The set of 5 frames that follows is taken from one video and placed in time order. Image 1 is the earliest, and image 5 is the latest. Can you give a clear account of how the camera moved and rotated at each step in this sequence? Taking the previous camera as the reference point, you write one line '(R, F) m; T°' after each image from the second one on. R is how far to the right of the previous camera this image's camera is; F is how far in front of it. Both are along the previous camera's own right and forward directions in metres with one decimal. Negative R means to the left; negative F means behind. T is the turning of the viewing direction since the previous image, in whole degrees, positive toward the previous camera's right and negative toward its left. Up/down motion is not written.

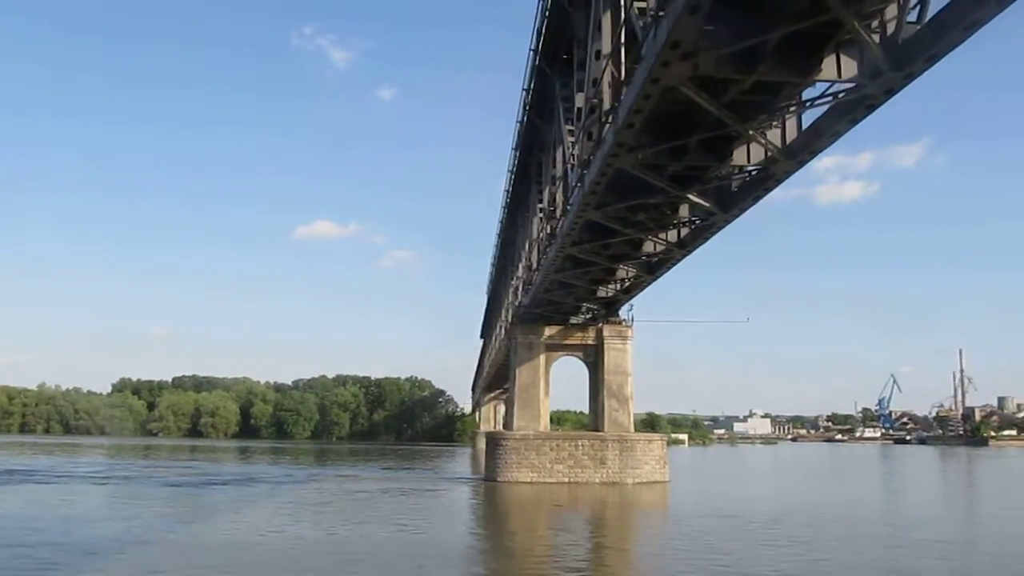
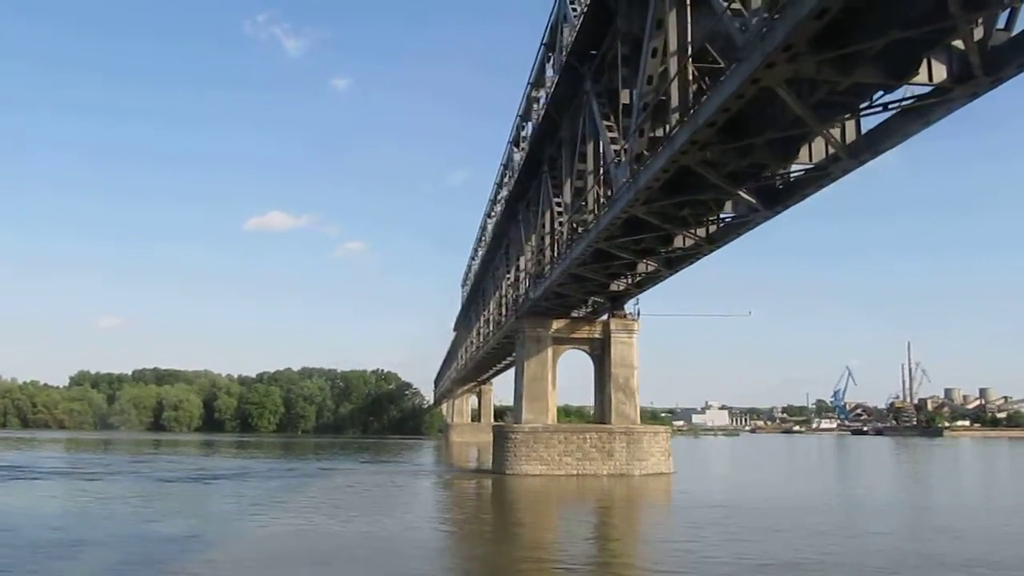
(-1.6, -0.1) m; +3°
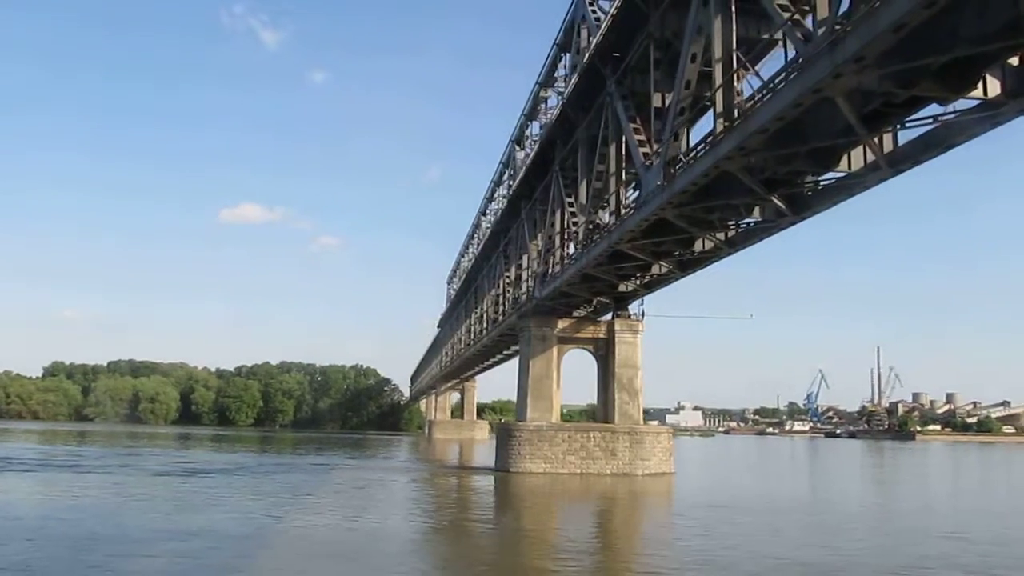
(-1.0, -0.1) m; +2°
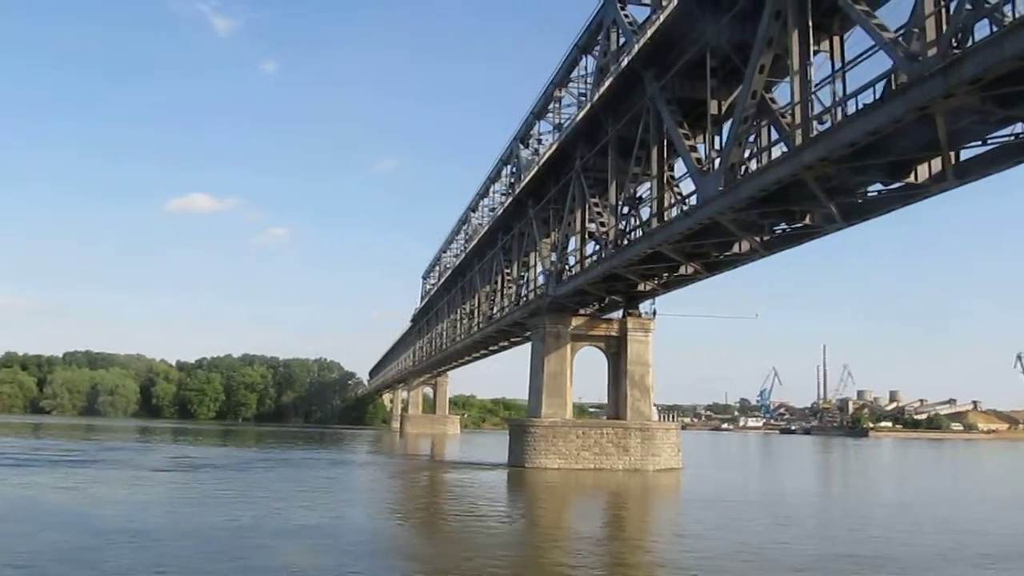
(-1.9, -0.3) m; +3°
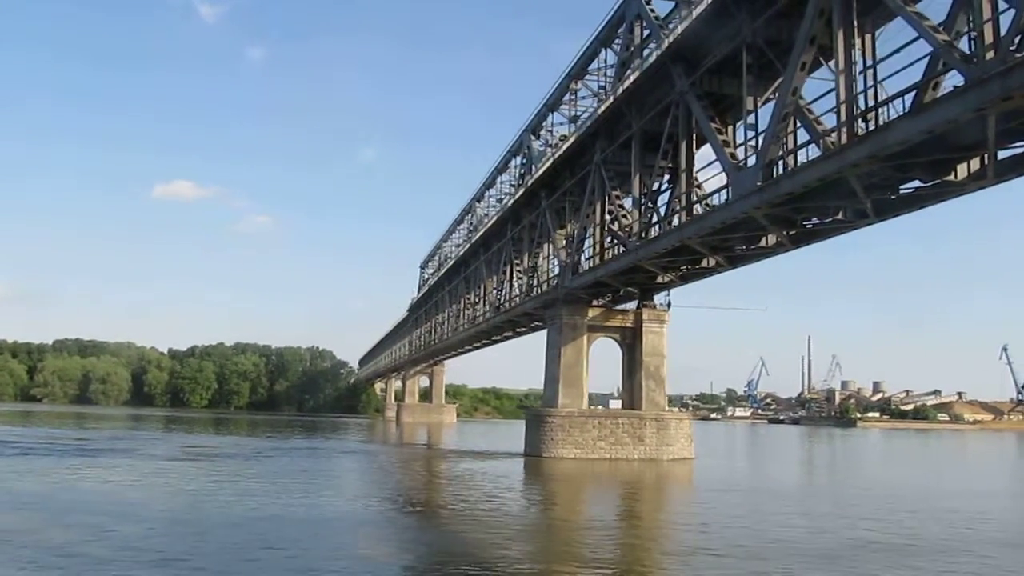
(-1.0, -0.2) m; +1°
